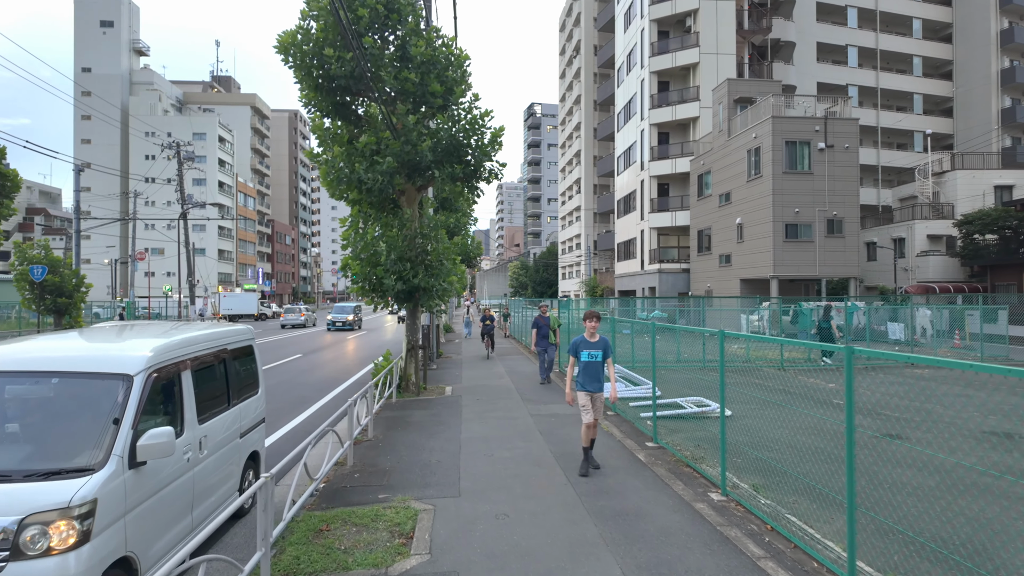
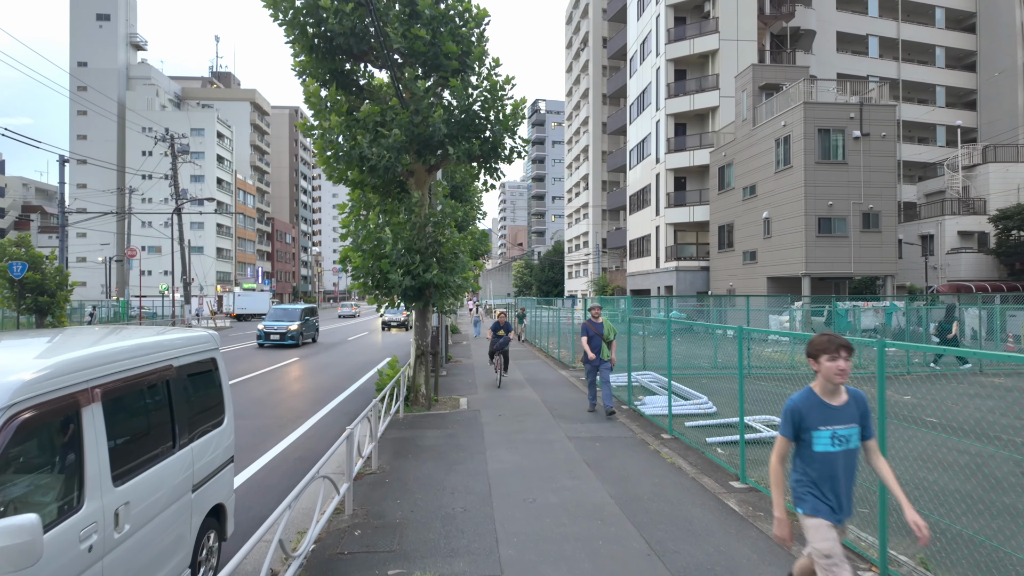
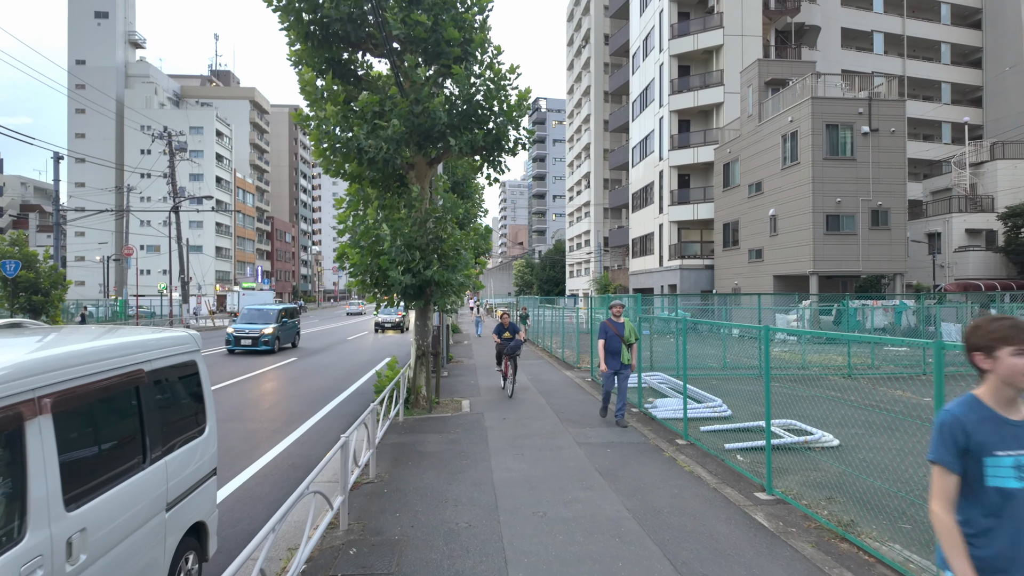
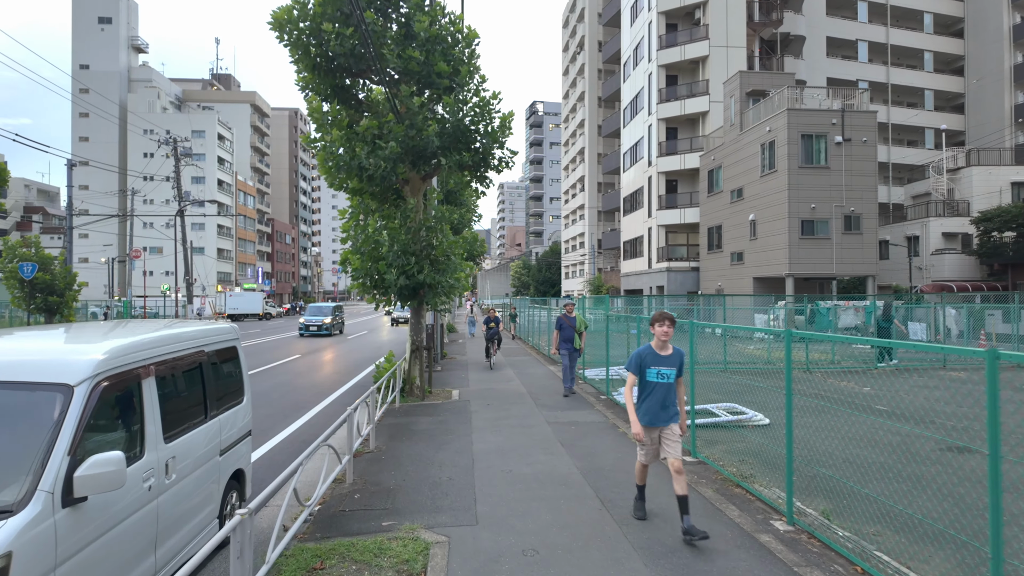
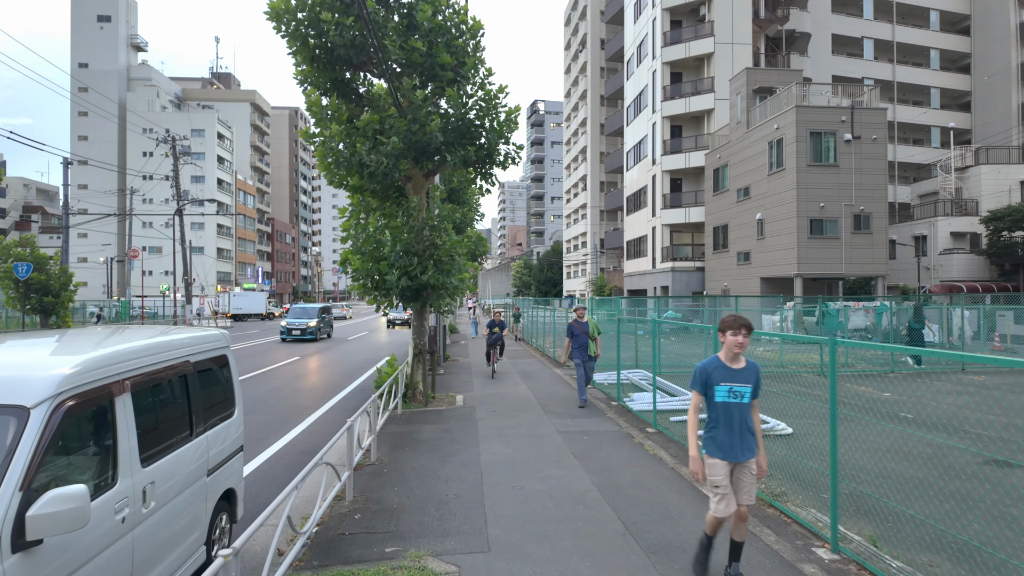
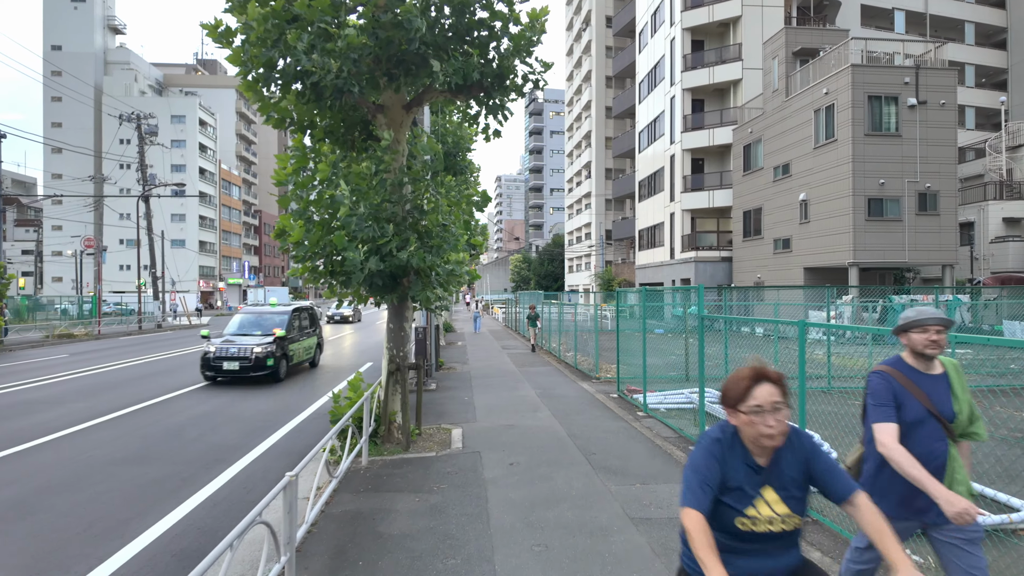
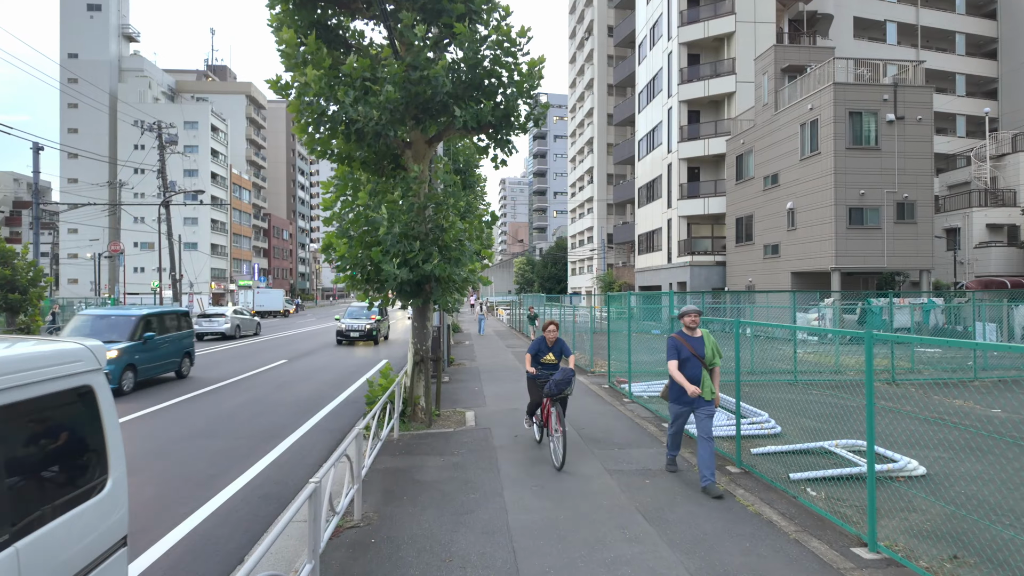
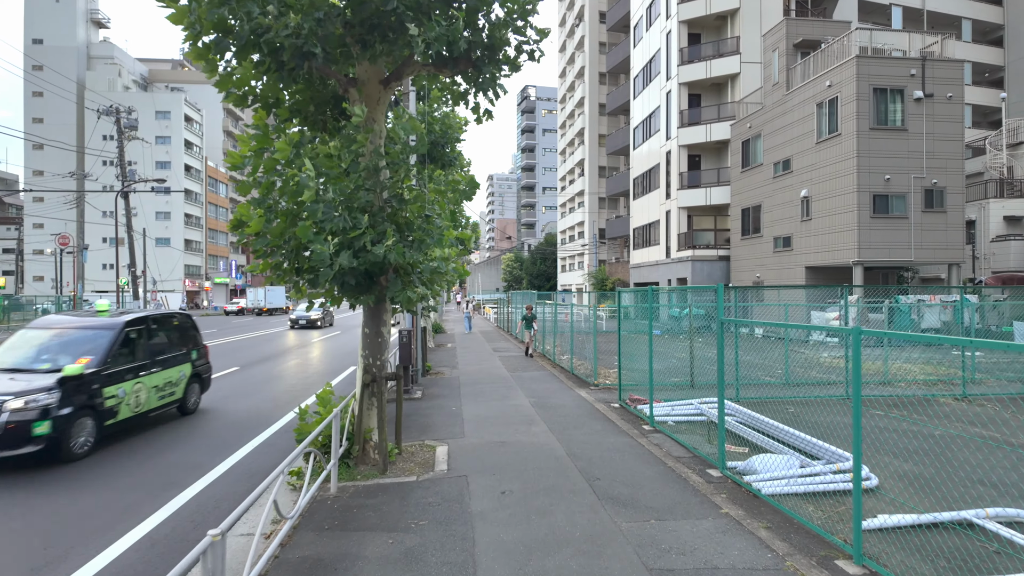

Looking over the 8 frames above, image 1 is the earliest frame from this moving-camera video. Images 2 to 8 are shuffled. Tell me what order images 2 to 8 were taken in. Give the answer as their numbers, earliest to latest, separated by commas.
4, 5, 2, 3, 7, 6, 8
